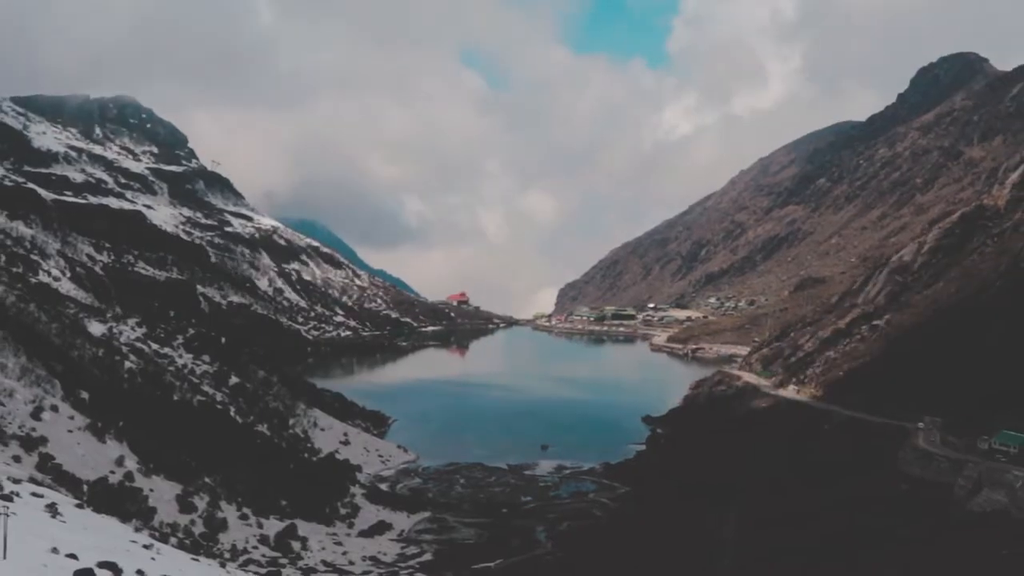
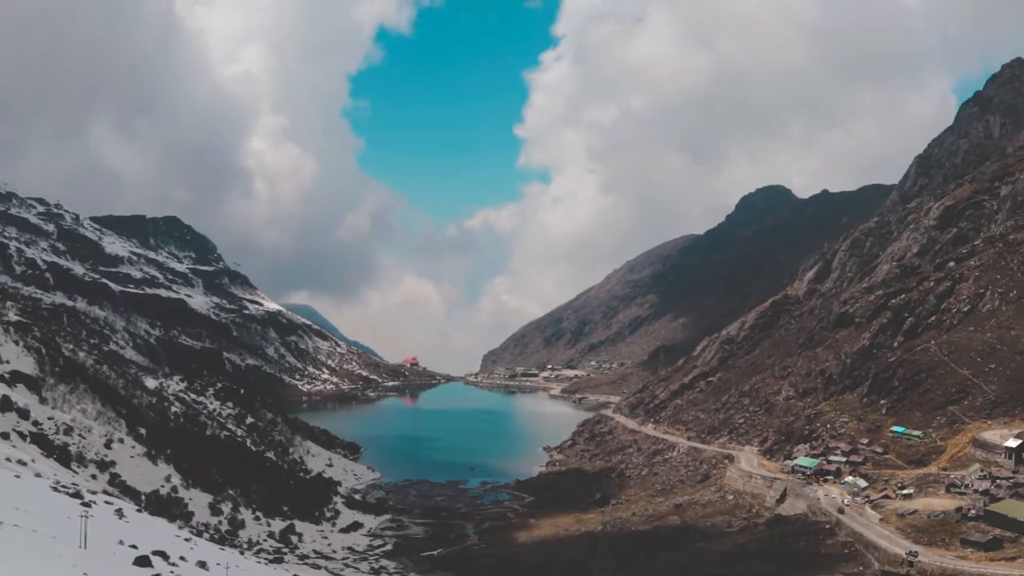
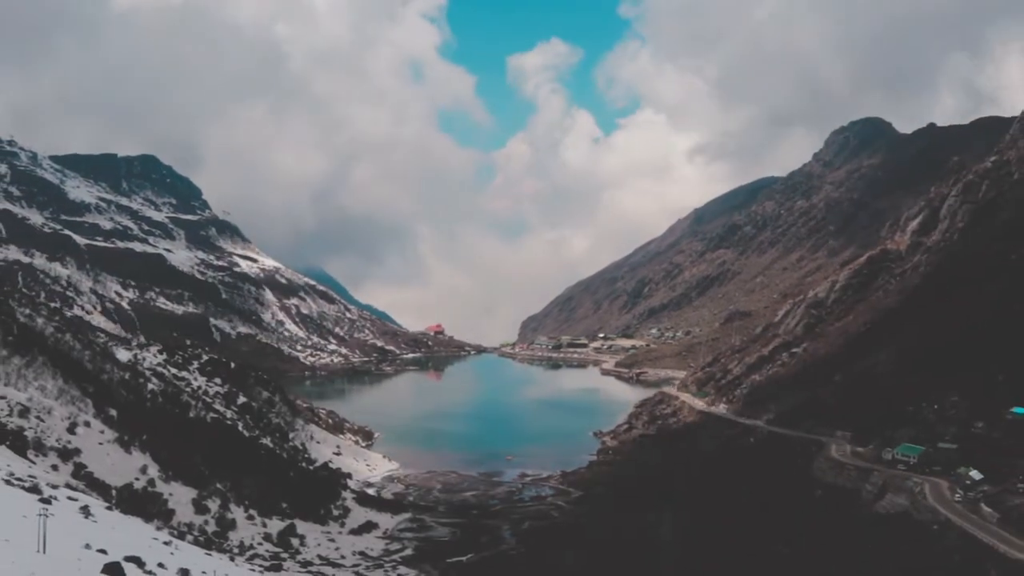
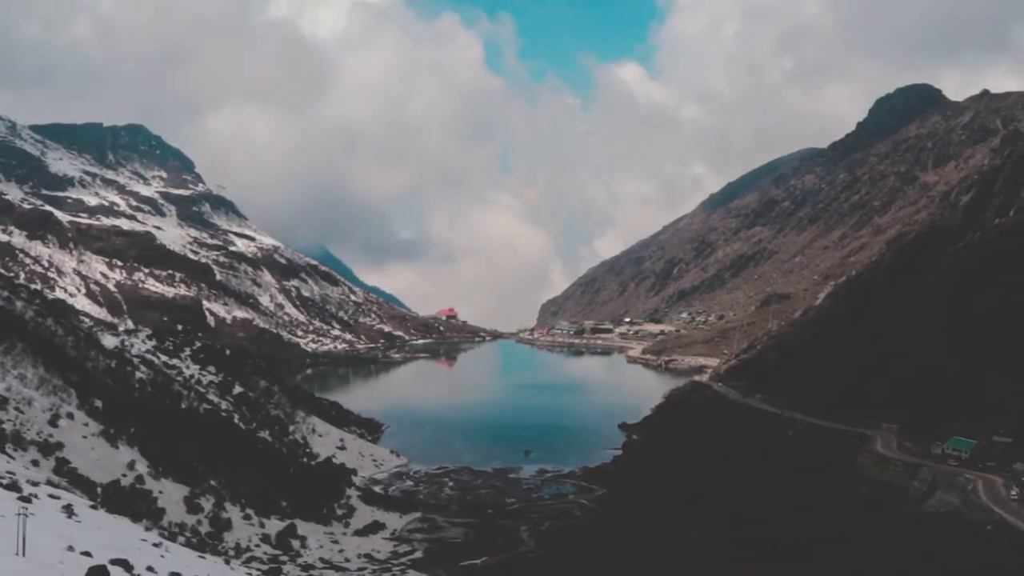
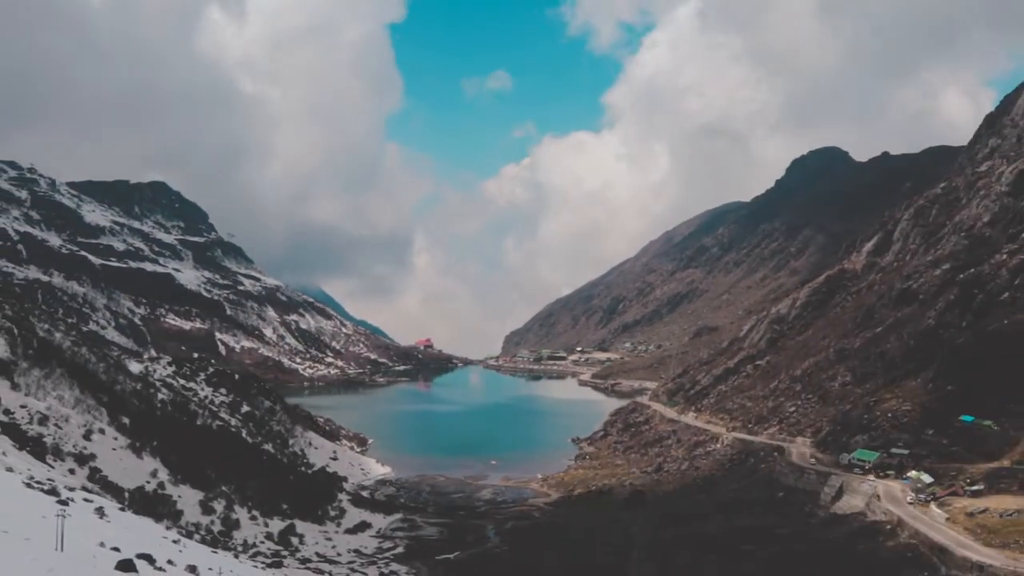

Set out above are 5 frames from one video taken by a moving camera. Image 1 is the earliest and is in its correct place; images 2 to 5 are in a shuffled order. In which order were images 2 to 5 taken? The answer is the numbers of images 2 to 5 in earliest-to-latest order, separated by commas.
4, 3, 5, 2
